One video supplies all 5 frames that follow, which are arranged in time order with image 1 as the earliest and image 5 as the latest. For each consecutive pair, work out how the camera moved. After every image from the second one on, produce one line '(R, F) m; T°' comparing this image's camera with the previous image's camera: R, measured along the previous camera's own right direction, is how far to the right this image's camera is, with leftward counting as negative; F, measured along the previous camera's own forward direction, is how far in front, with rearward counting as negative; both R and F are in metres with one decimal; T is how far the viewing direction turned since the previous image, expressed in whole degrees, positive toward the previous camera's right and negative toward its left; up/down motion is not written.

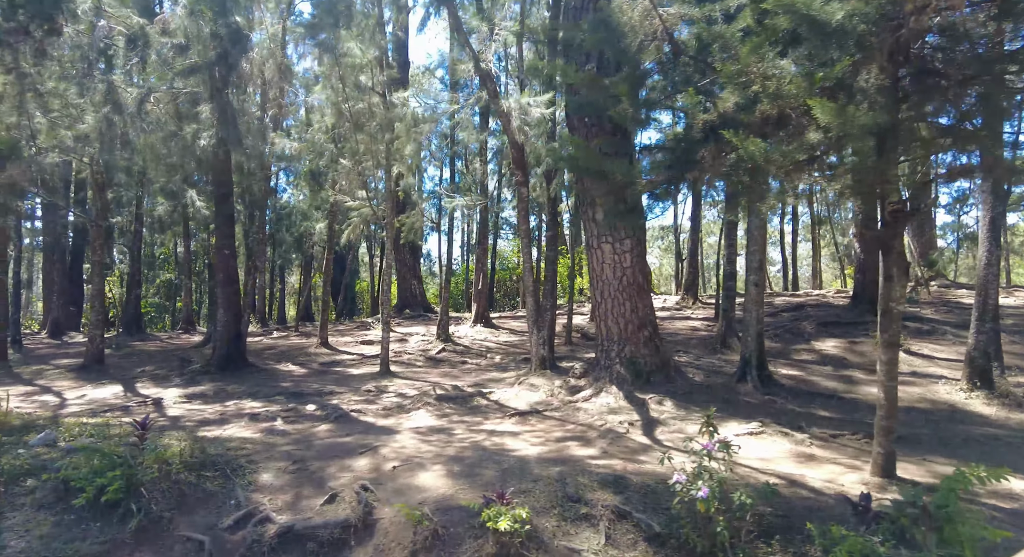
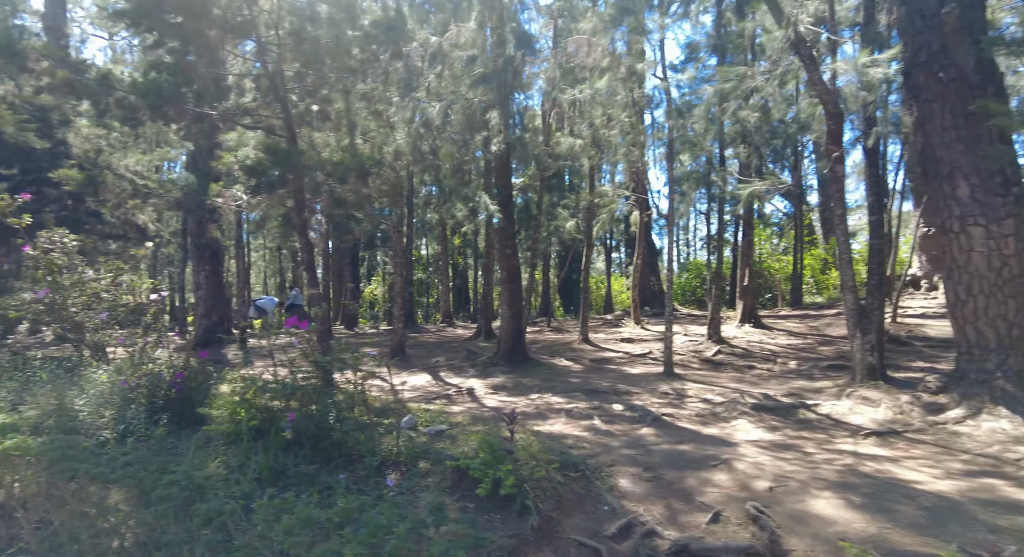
(-1.5, +0.2) m; -20°
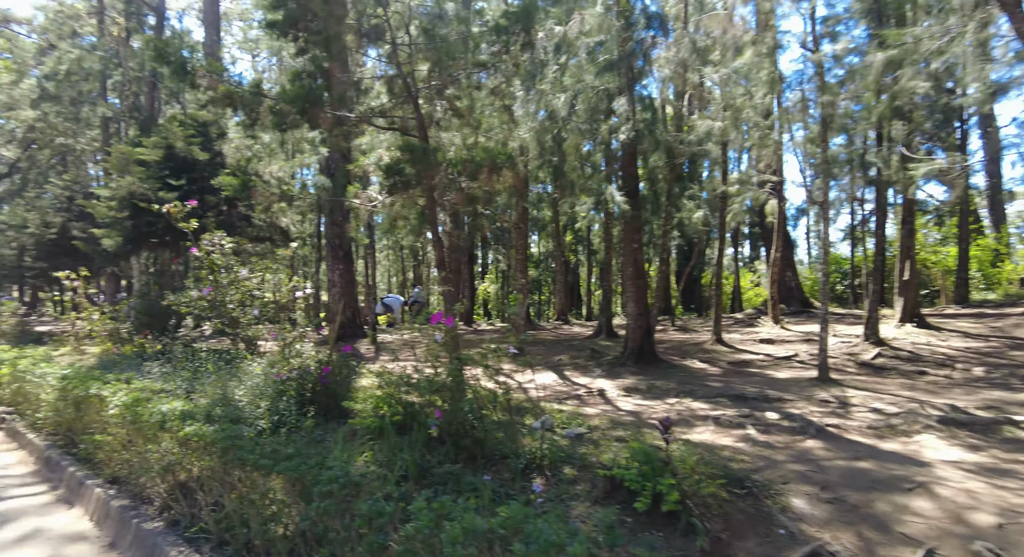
(-0.4, +0.3) m; -11°
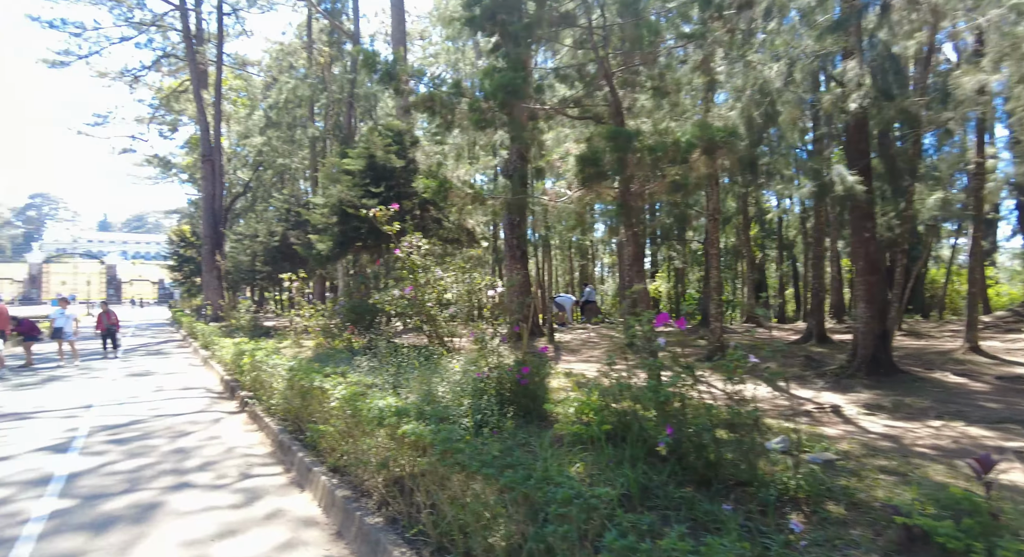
(-0.6, +0.5) m; -16°
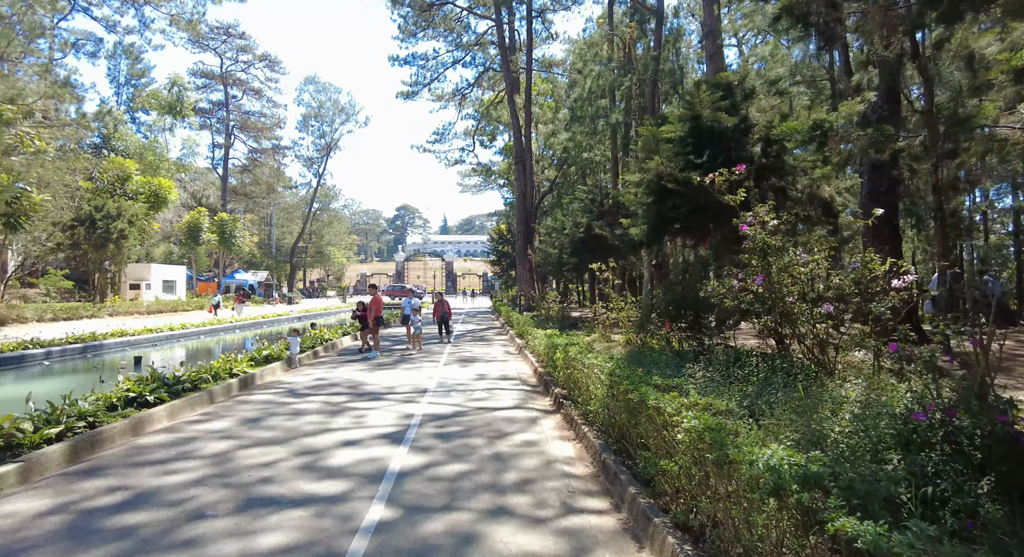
(-1.0, +1.7) m; -29°
